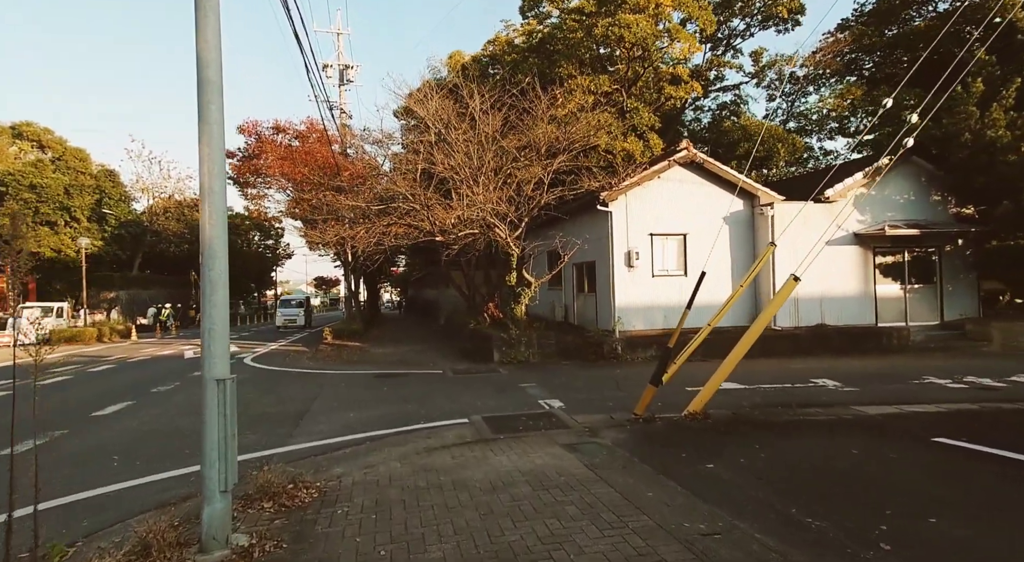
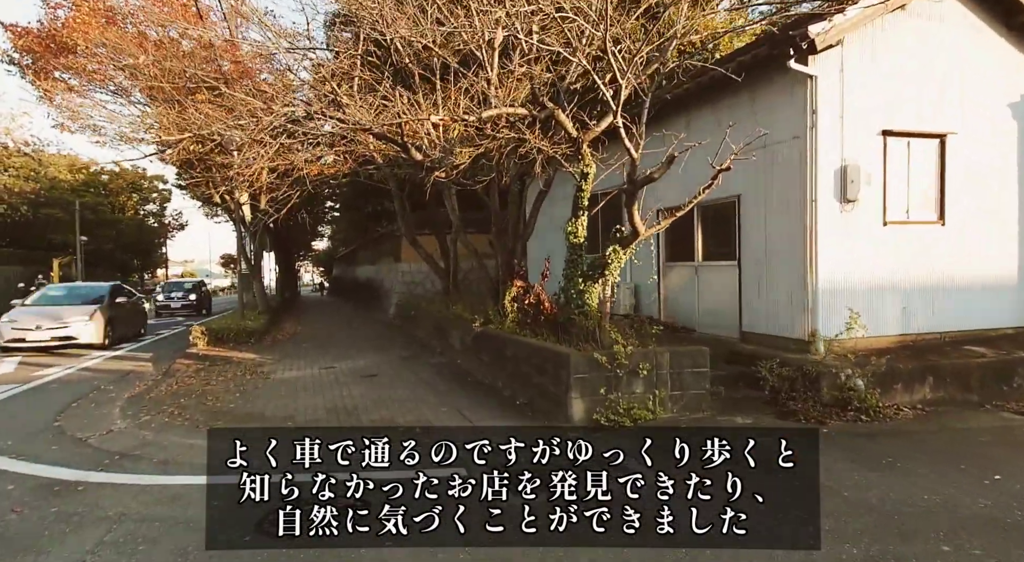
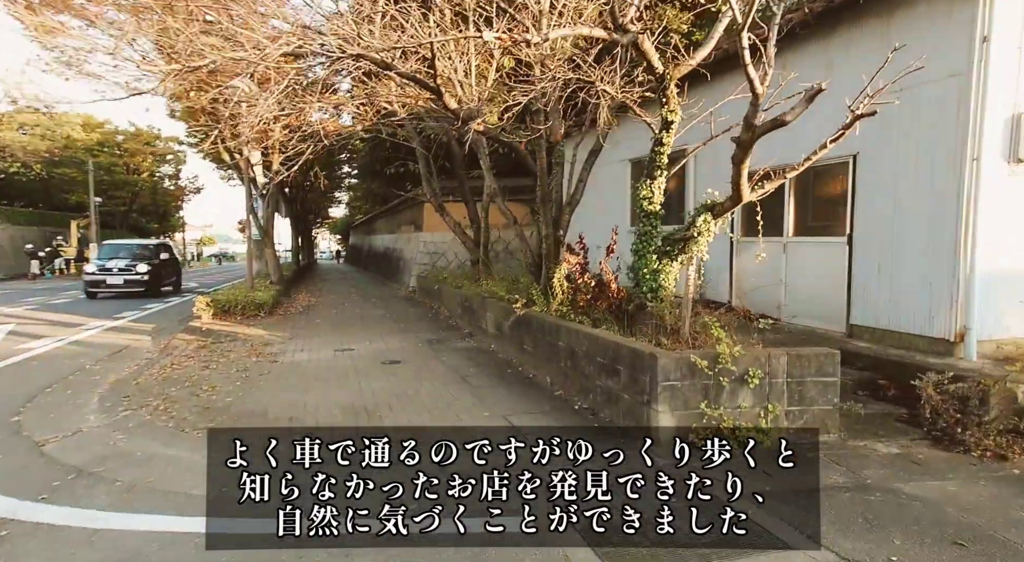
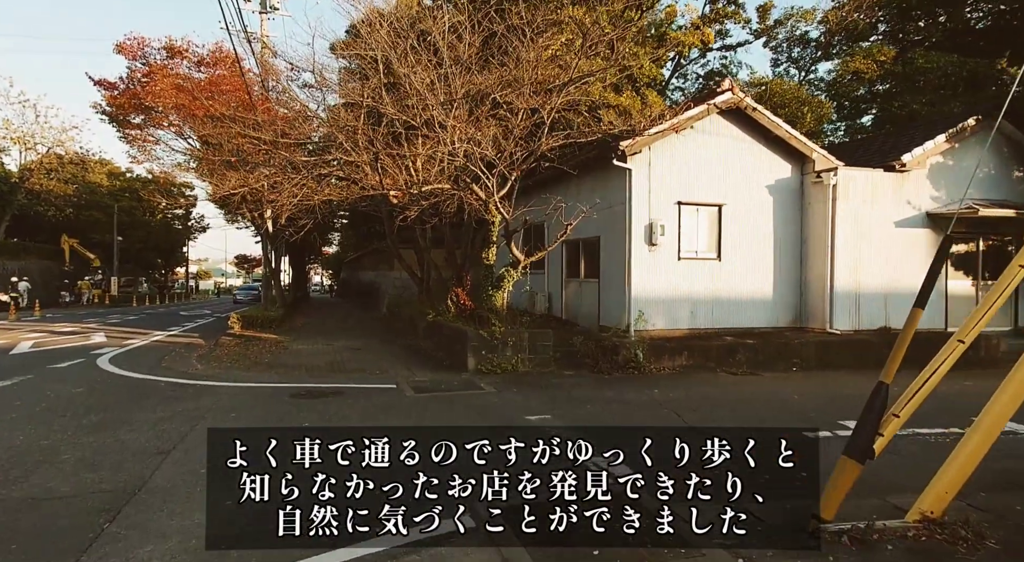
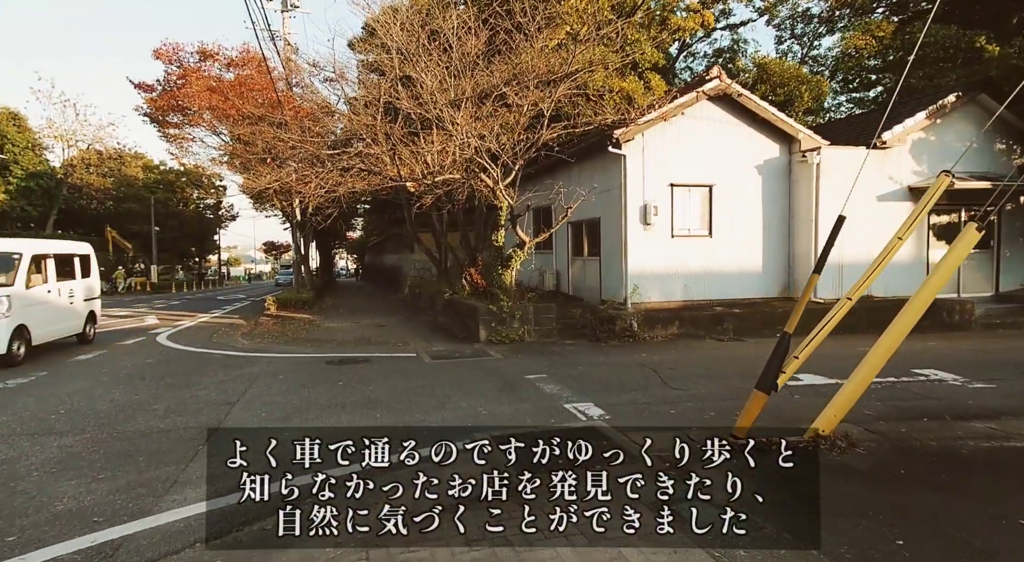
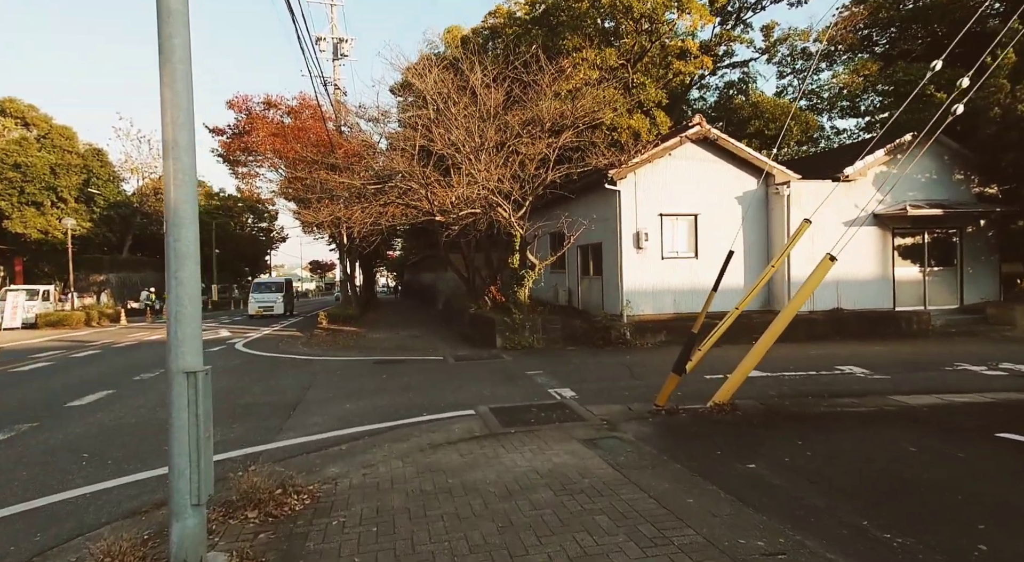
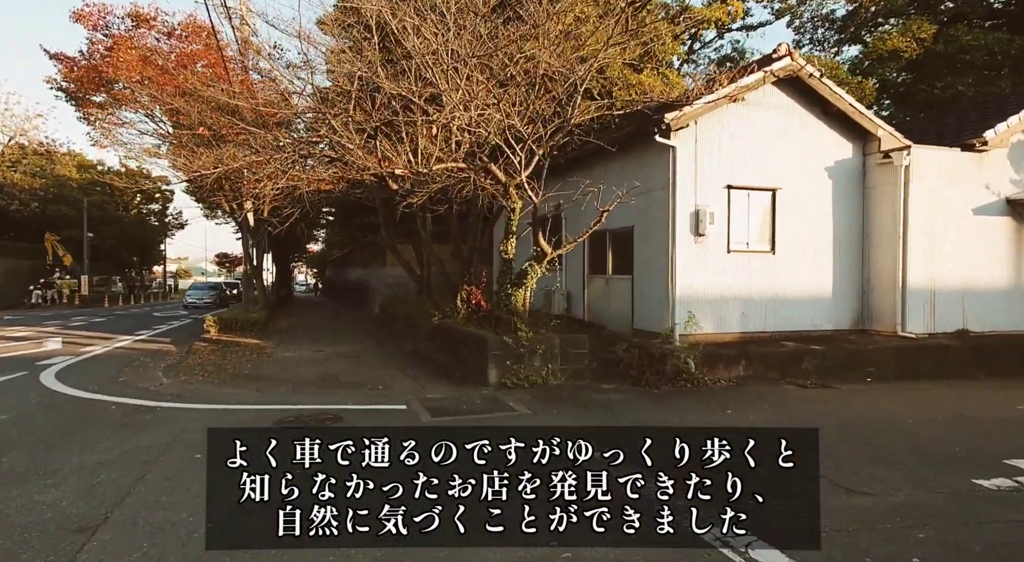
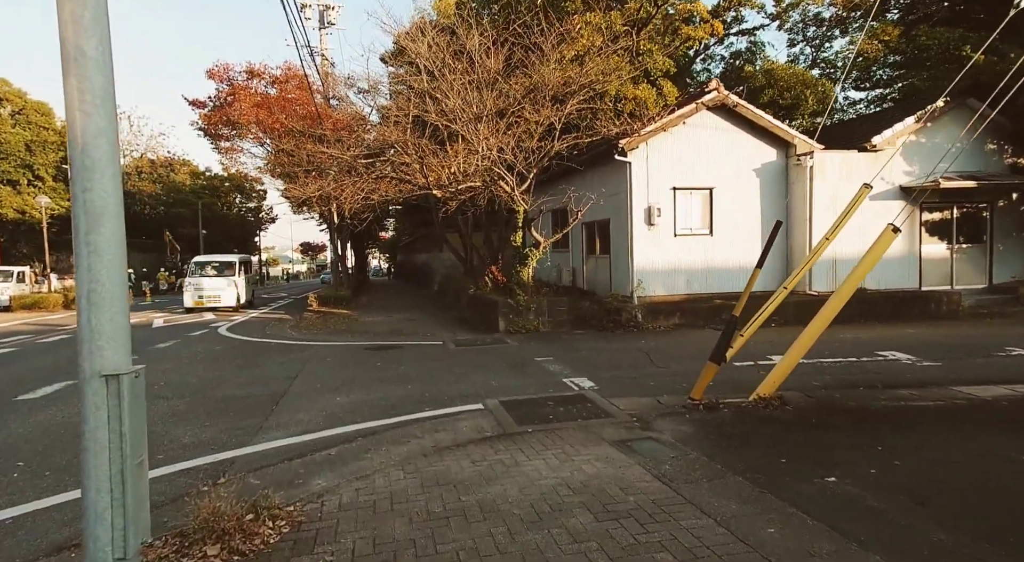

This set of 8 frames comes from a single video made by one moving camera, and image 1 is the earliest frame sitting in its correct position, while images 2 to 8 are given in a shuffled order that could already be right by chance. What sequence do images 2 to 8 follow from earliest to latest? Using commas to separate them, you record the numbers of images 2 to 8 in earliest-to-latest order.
6, 8, 5, 4, 7, 2, 3
